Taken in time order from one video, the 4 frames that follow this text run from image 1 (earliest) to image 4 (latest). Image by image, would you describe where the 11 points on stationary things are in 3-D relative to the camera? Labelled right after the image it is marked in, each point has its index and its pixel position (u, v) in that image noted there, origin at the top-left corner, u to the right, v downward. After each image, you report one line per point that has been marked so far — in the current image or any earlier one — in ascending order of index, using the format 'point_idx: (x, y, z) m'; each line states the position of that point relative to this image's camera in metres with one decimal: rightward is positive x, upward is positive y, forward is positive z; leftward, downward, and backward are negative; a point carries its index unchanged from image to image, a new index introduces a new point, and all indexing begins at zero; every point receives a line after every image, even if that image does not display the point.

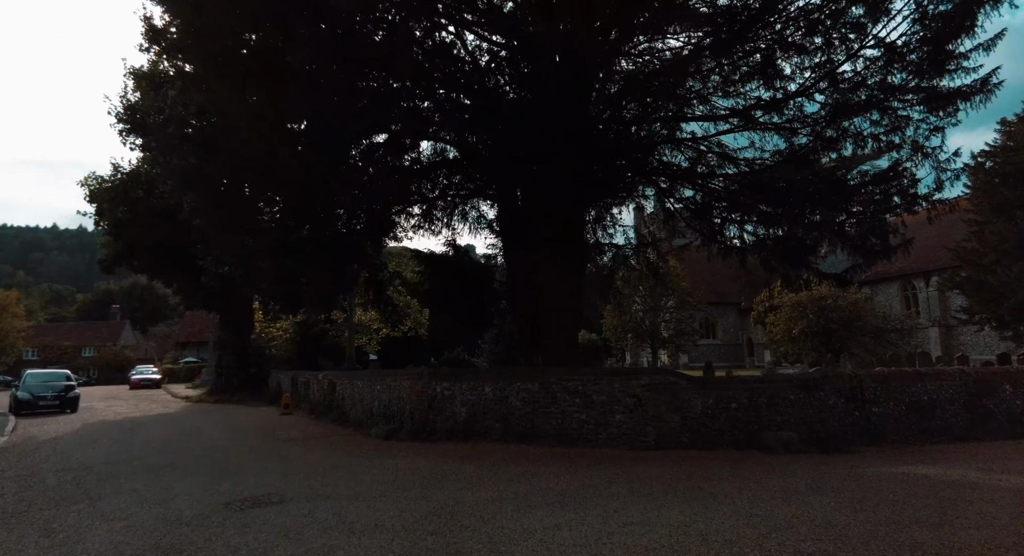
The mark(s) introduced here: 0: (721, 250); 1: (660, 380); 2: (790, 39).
0: (+4.1, +0.6, +13.8) m
1: (+1.9, -1.3, +9.1) m
2: (+4.0, +3.4, +10.1) m
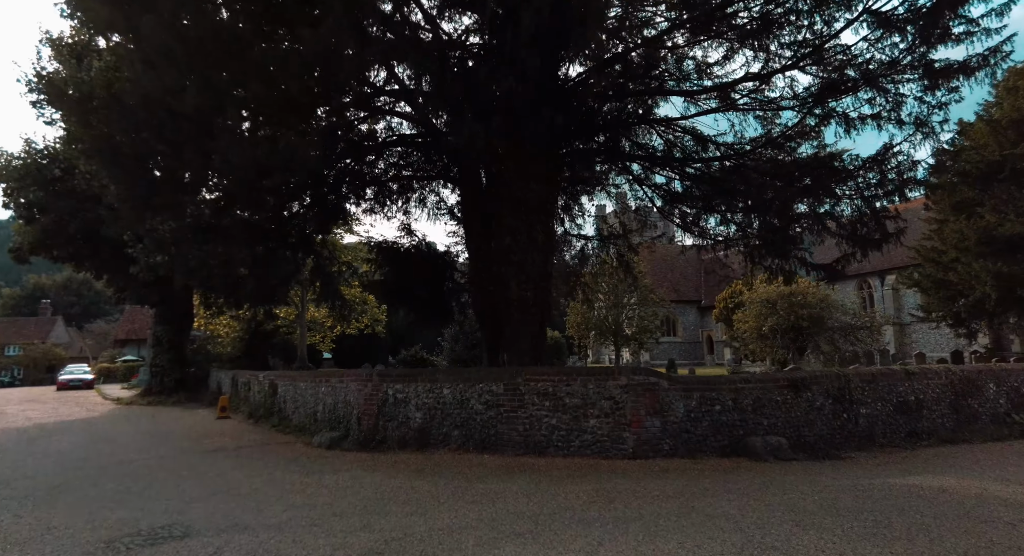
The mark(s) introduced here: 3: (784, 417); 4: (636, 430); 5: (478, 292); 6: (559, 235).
0: (+3.4, +0.7, +13.0) m
1: (+1.5, -1.2, +8.2) m
2: (+3.5, +3.5, +9.3) m
3: (+3.5, -1.8, +9.1) m
4: (+1.4, -1.7, +8.0) m
5: (-0.5, -0.2, +10.5) m
6: (+0.9, +0.8, +13.2) m
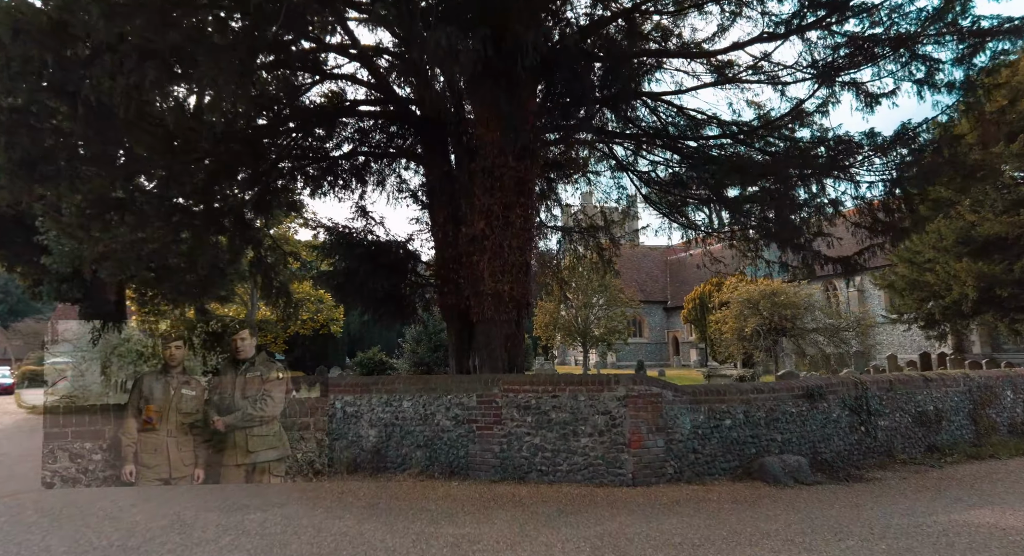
0: (+2.9, +0.8, +11.8) m
1: (+1.2, -1.1, +6.8) m
2: (+3.2, +3.6, +8.0) m
3: (+3.2, -1.7, +7.8) m
4: (+1.2, -1.6, +6.7) m
5: (-0.9, -0.1, +9.0) m
6: (+0.4, +0.9, +11.9) m
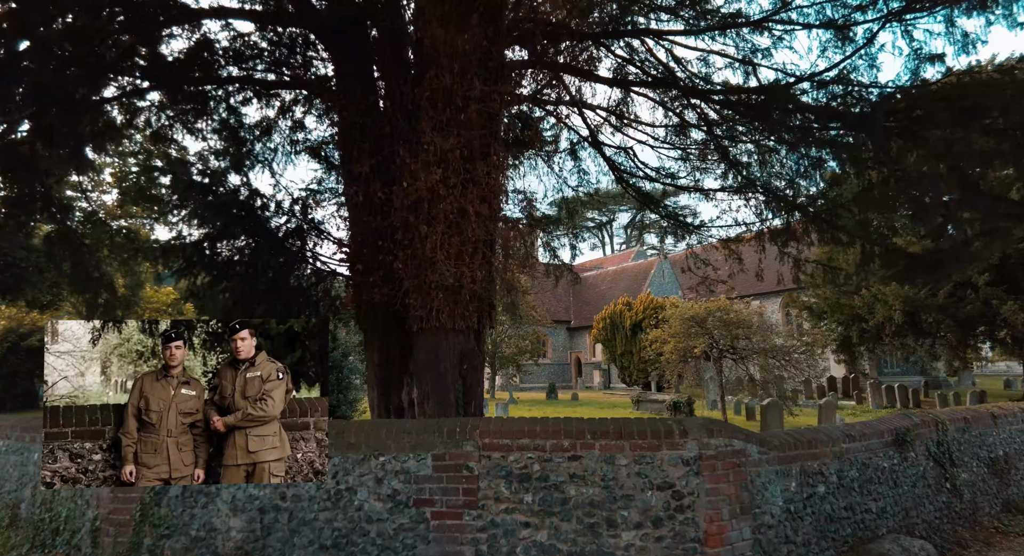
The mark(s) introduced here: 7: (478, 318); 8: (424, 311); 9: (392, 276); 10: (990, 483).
0: (+2.1, +0.8, +9.3) m
1: (+1.1, -1.0, +4.1) m
2: (+3.0, +3.6, +5.7) m
3: (+2.9, -1.7, +5.4) m
4: (+1.1, -1.5, +3.9) m
5: (-1.2, 0.0, +6.0) m
6: (-0.4, +0.9, +9.0) m
7: (-0.3, -0.3, +6.0) m
8: (-0.7, -0.3, +5.5) m
9: (-1.0, 0.0, +5.9) m
10: (+4.7, -2.0, +7.0) m
